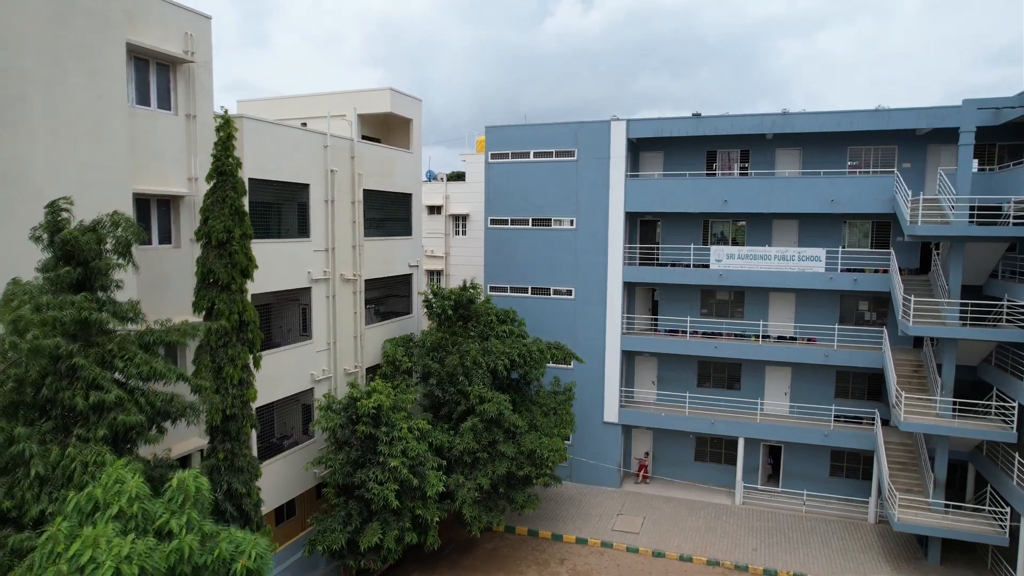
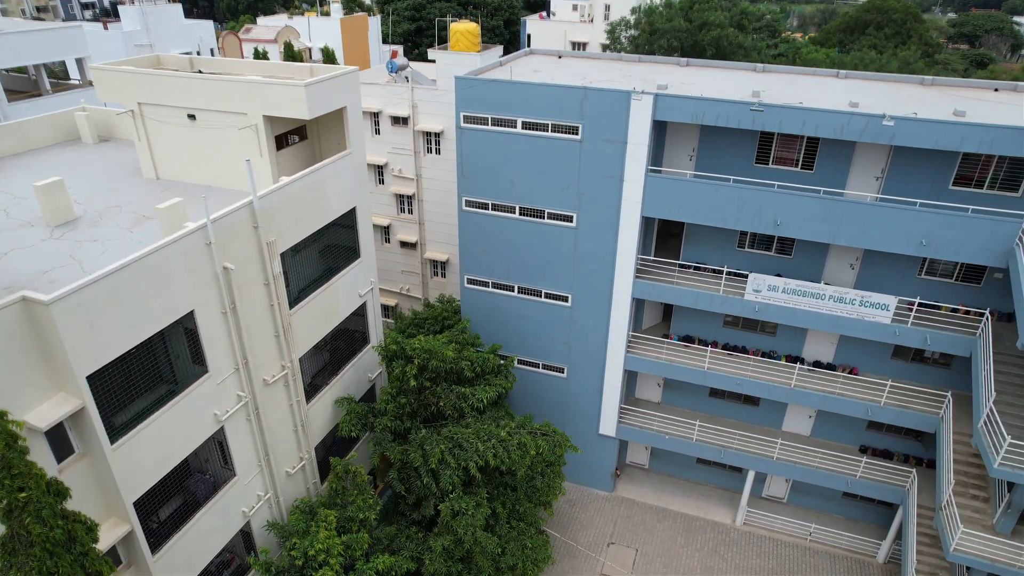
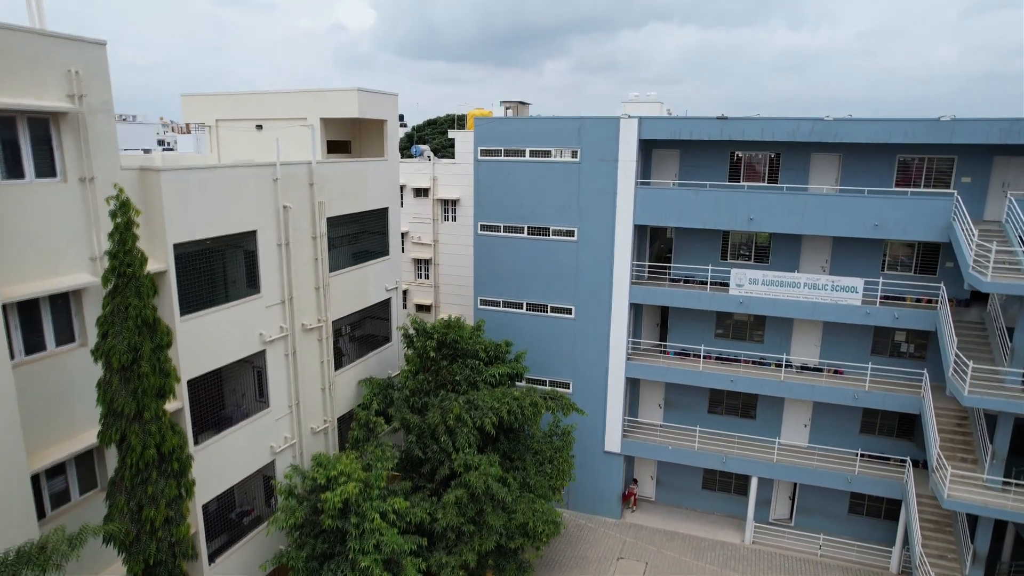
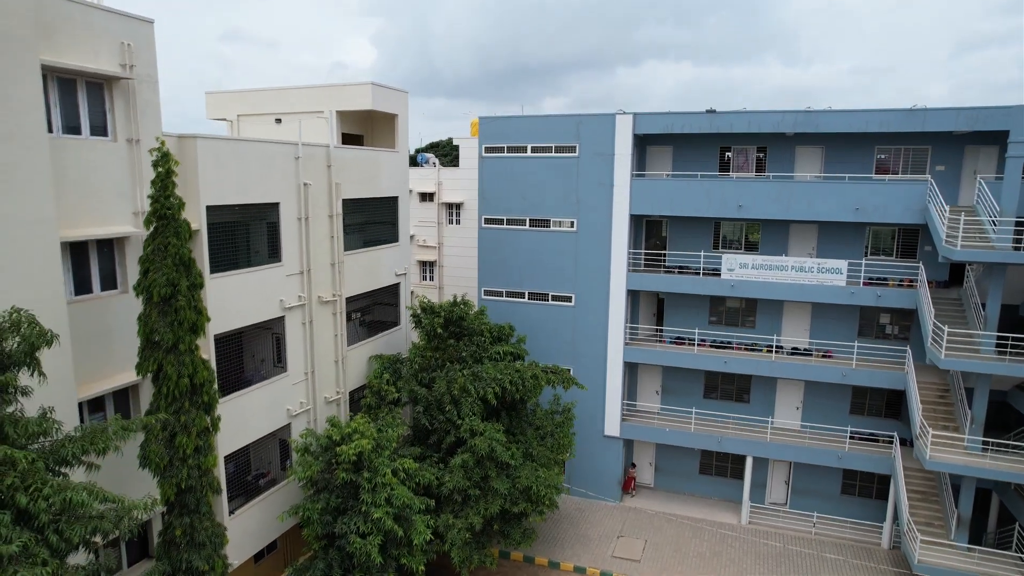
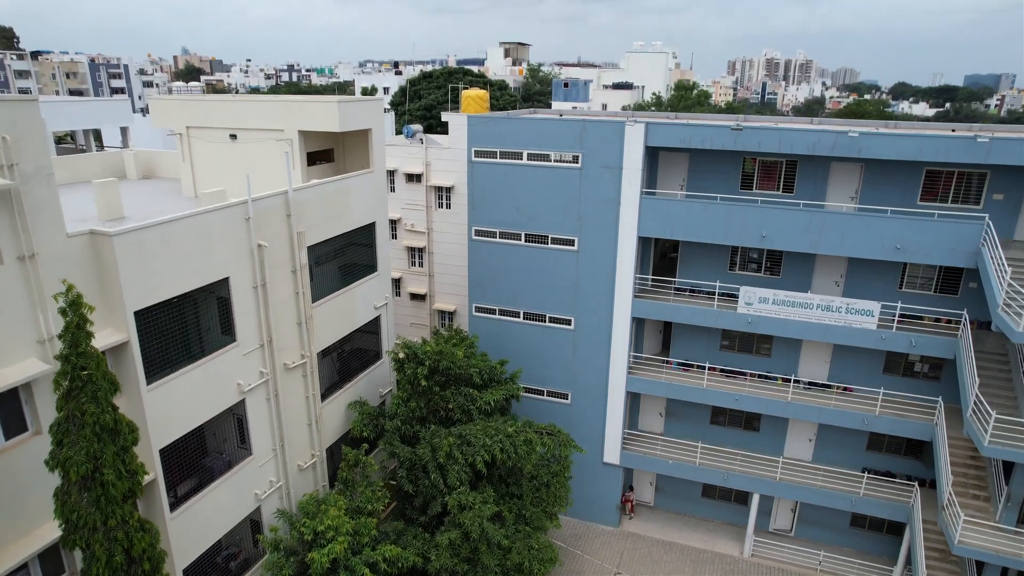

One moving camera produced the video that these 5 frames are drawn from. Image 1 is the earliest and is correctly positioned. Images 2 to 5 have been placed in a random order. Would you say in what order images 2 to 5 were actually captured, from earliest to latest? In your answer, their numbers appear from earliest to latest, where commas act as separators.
4, 3, 5, 2
